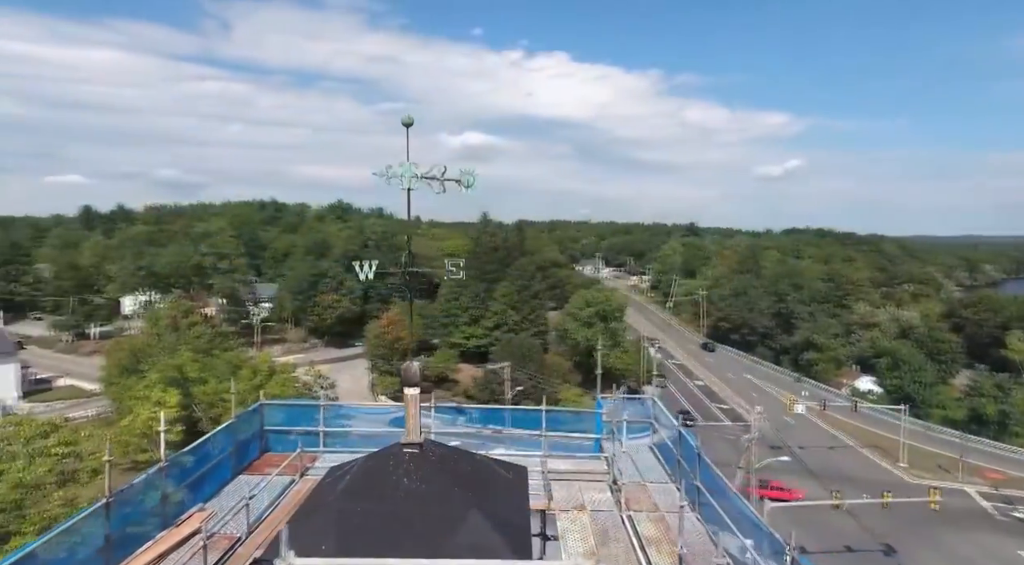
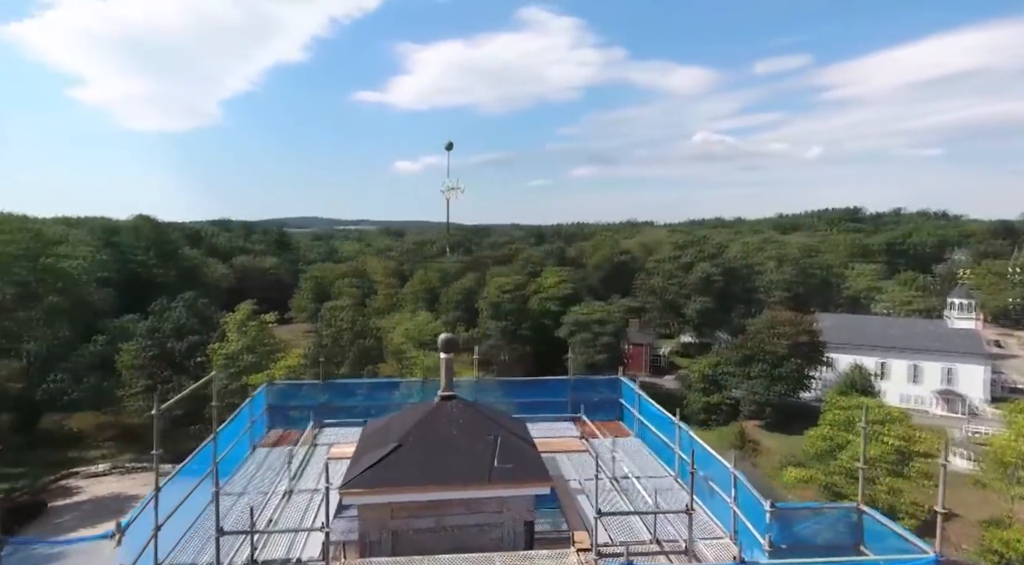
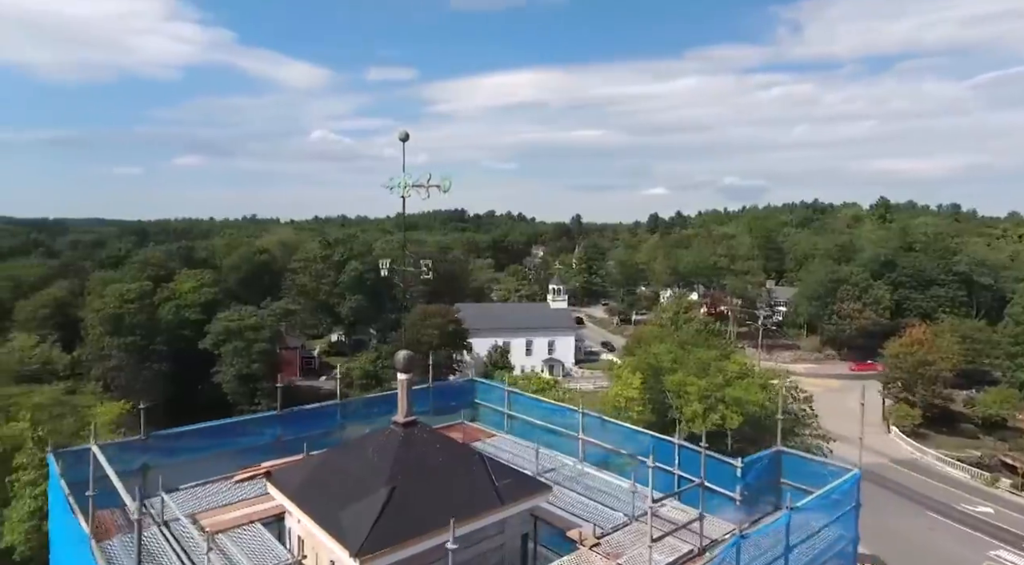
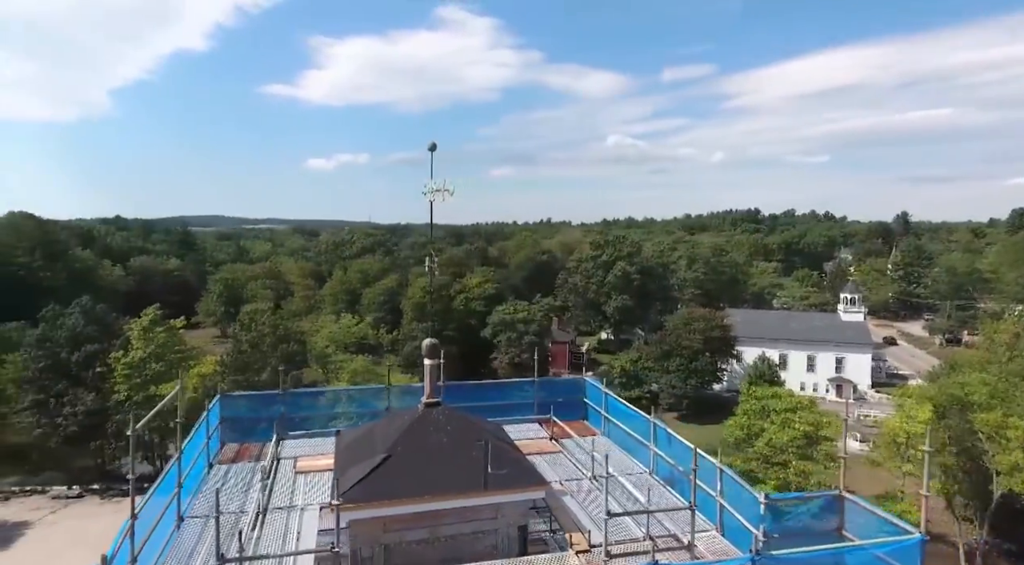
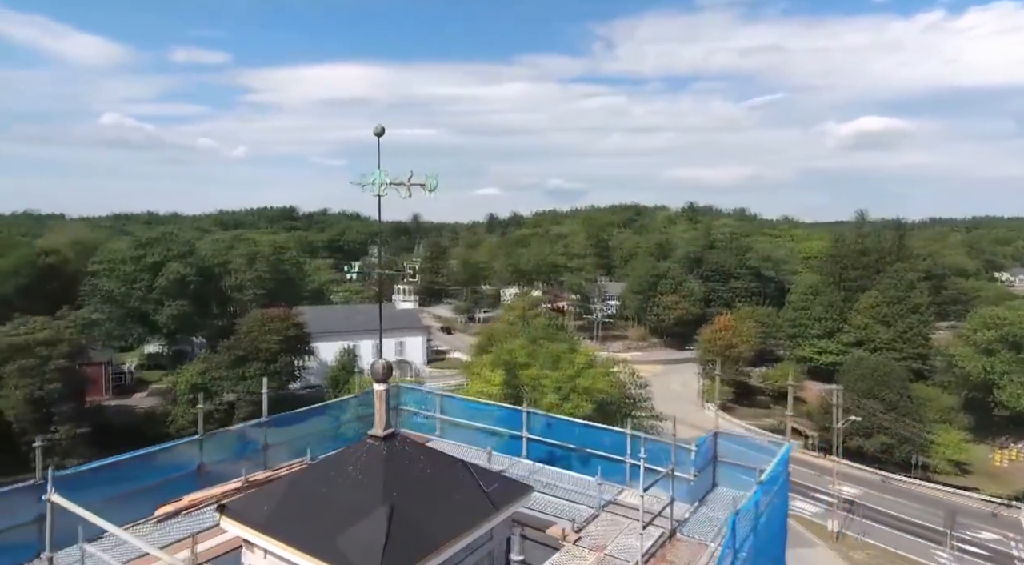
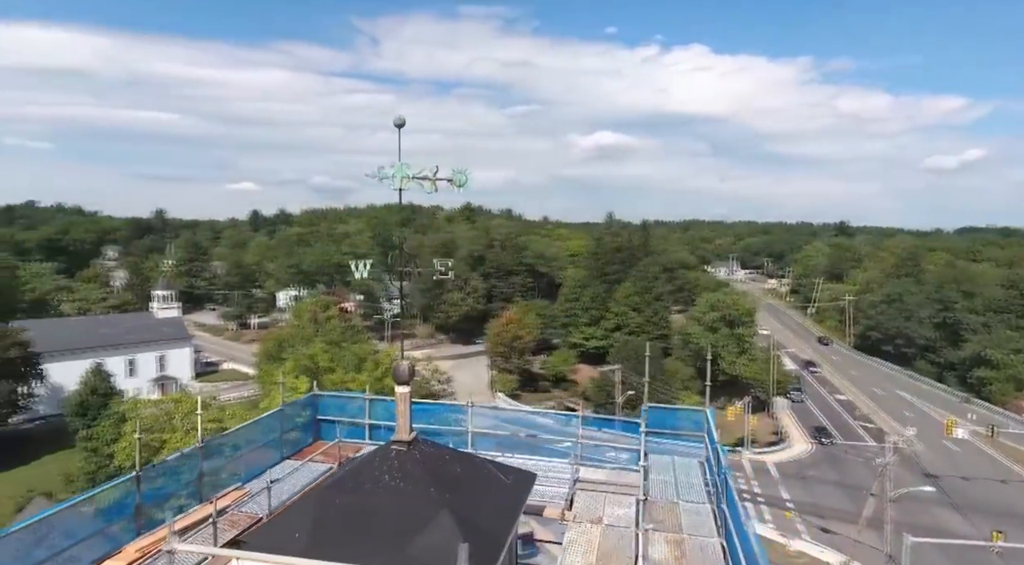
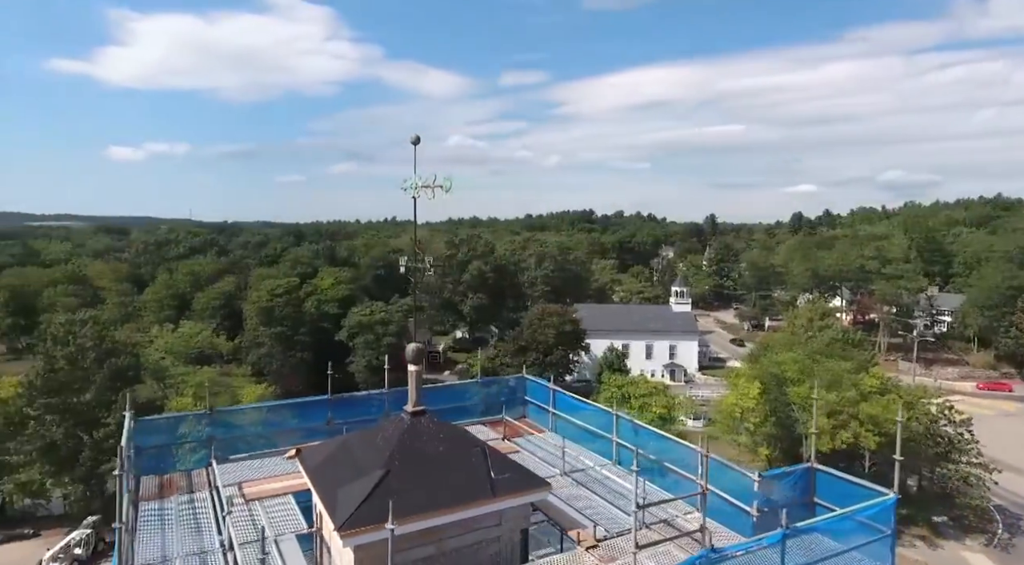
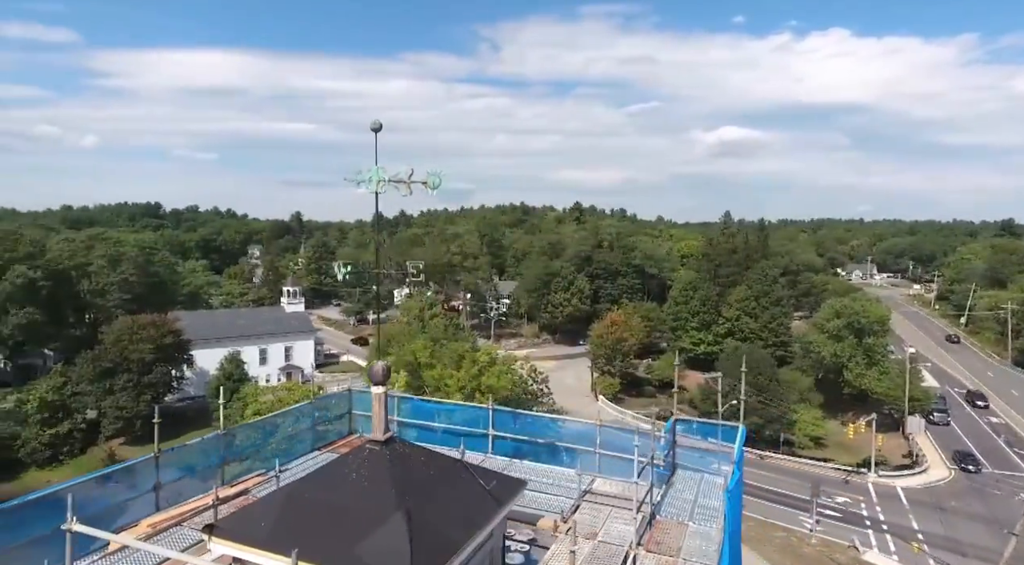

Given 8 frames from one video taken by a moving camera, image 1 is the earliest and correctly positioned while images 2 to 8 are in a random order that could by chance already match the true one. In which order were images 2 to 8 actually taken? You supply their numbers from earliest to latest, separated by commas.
6, 8, 5, 3, 7, 4, 2
